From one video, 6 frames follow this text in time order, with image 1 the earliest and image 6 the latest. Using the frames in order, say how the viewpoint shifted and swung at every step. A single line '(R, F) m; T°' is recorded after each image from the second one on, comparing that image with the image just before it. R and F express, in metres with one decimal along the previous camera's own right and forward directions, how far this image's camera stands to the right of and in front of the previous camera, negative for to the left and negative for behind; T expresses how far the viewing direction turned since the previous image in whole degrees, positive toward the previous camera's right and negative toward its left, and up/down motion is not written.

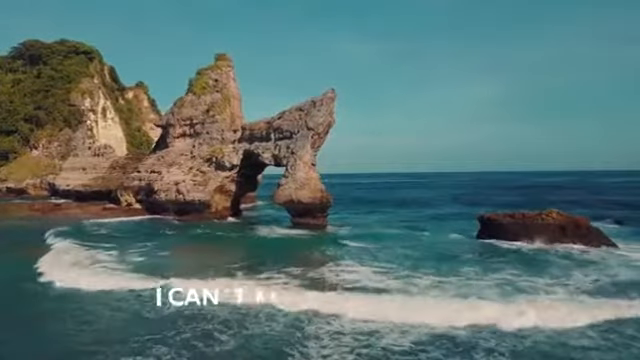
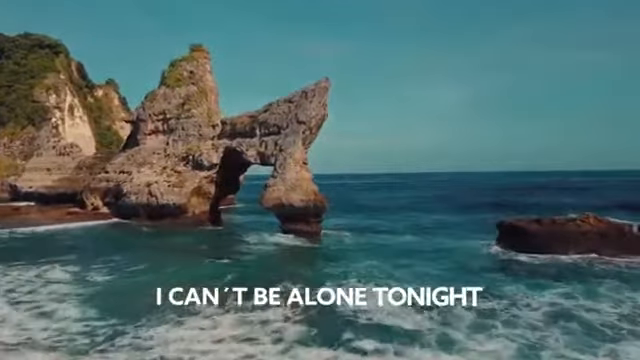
(-1.1, +5.1) m; +2°
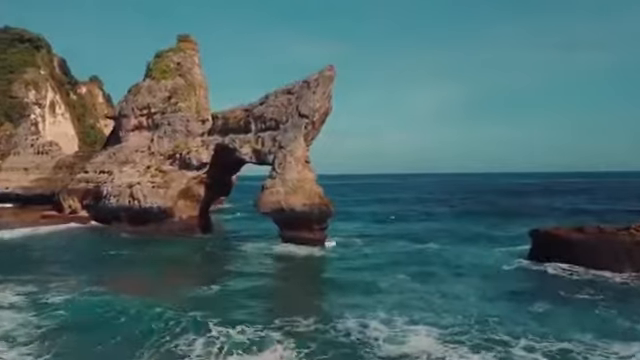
(-0.9, +4.3) m; +1°
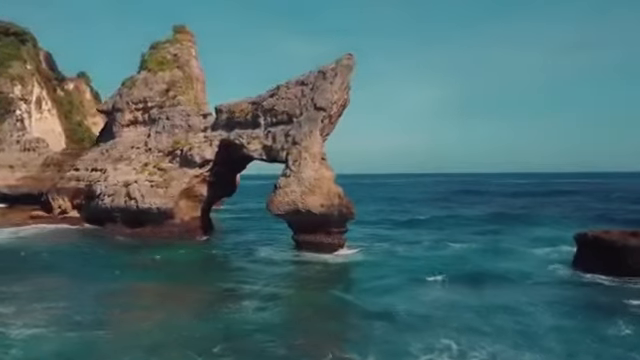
(-1.5, +2.8) m; +1°
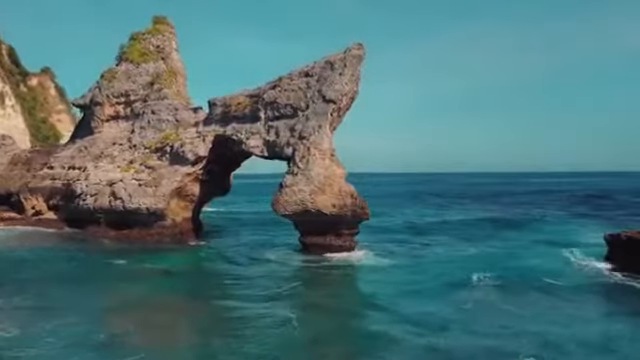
(-2.0, +2.1) m; +3°
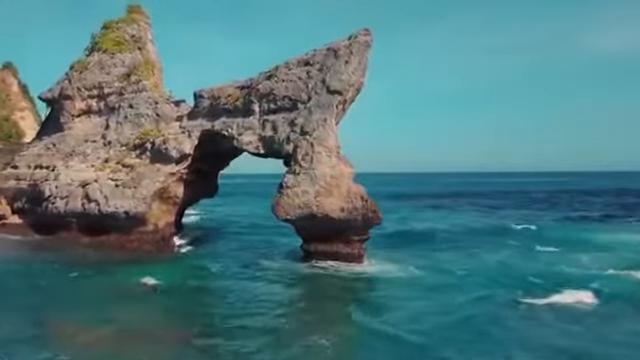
(-1.5, +3.0) m; +3°
